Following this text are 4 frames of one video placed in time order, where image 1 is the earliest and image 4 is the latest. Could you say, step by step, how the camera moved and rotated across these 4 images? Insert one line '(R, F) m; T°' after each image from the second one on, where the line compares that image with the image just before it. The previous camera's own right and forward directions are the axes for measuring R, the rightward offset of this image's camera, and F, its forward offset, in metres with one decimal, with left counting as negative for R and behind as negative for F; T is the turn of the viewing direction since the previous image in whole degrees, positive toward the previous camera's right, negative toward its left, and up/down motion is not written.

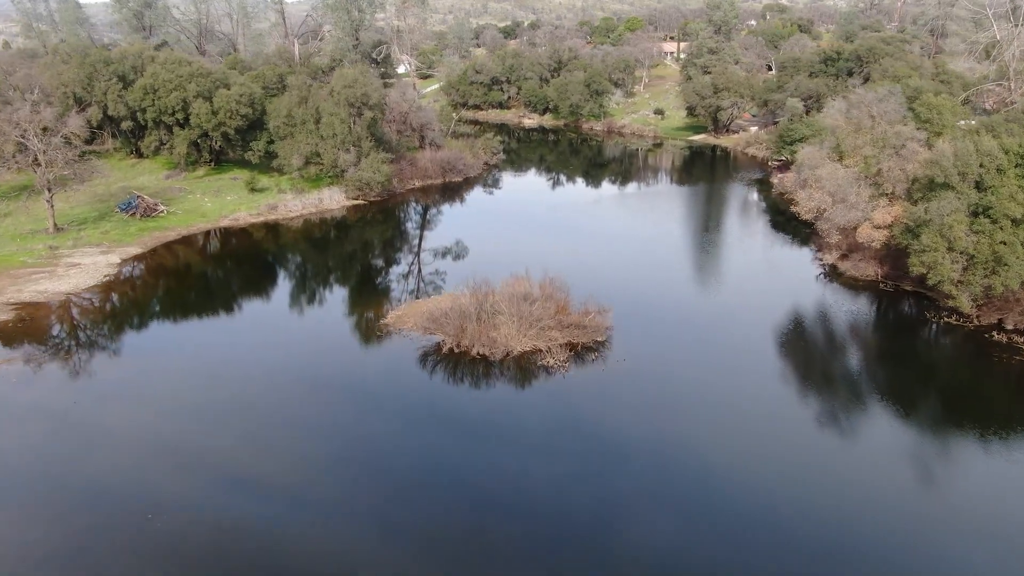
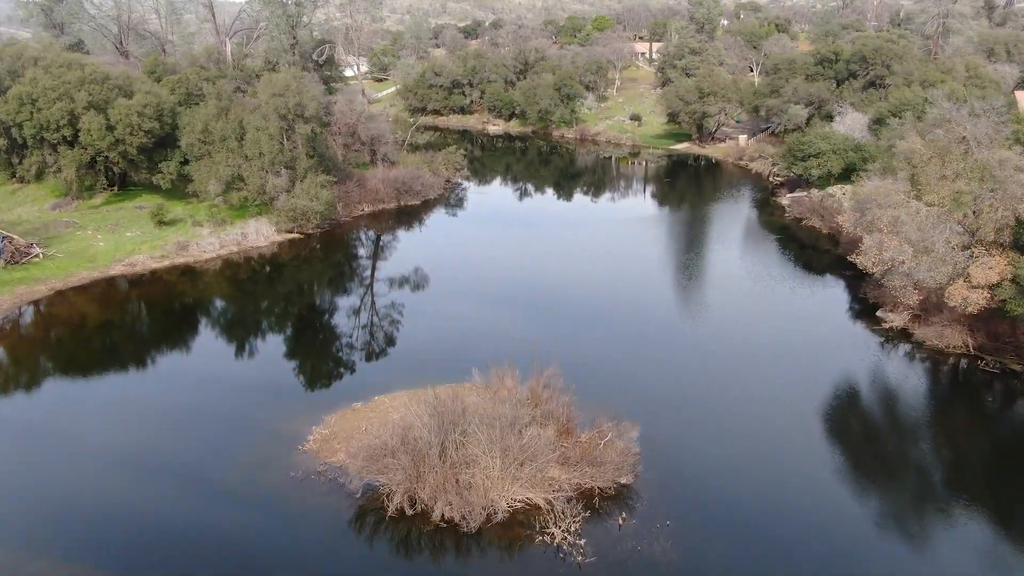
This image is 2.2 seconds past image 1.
(-0.3, +6.6) m; +3°
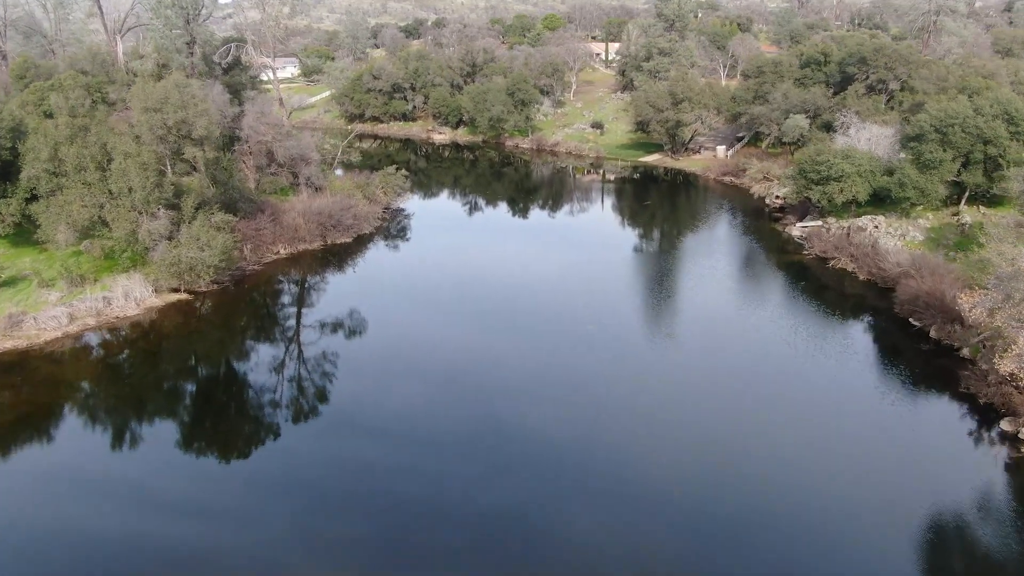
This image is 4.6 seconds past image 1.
(-0.3, +7.2) m; +5°
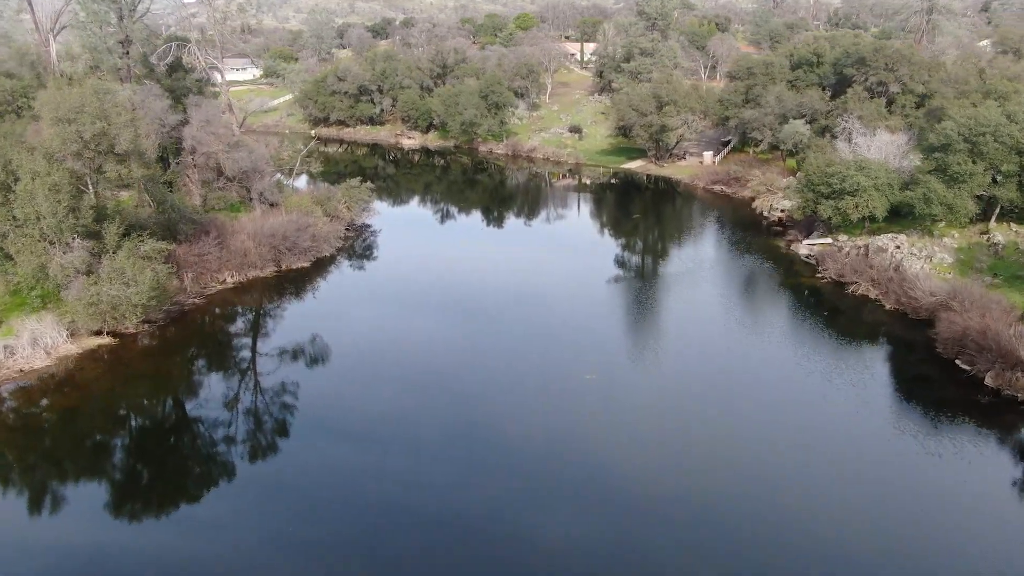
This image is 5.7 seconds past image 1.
(-0.3, +3.3) m; +2°
